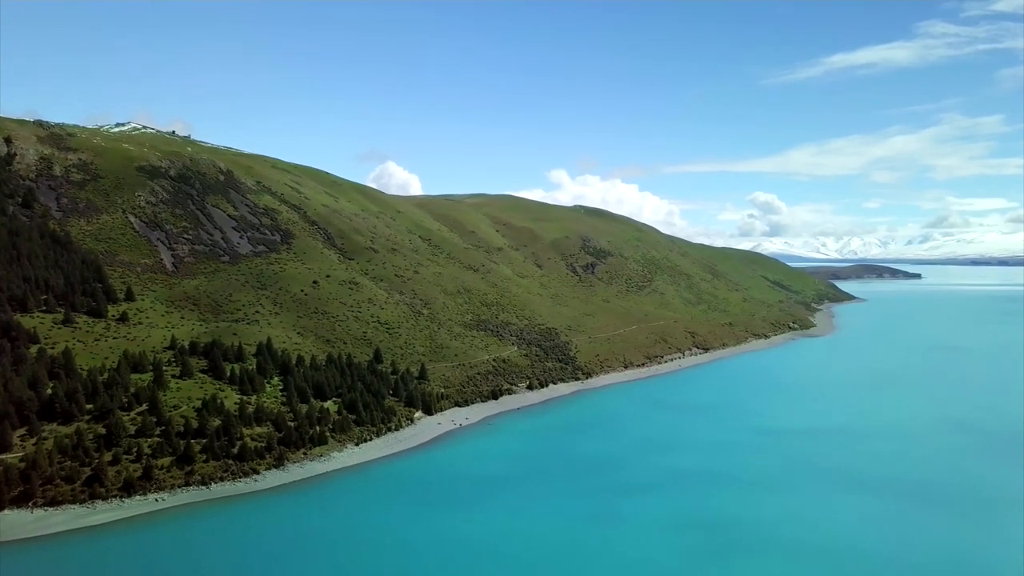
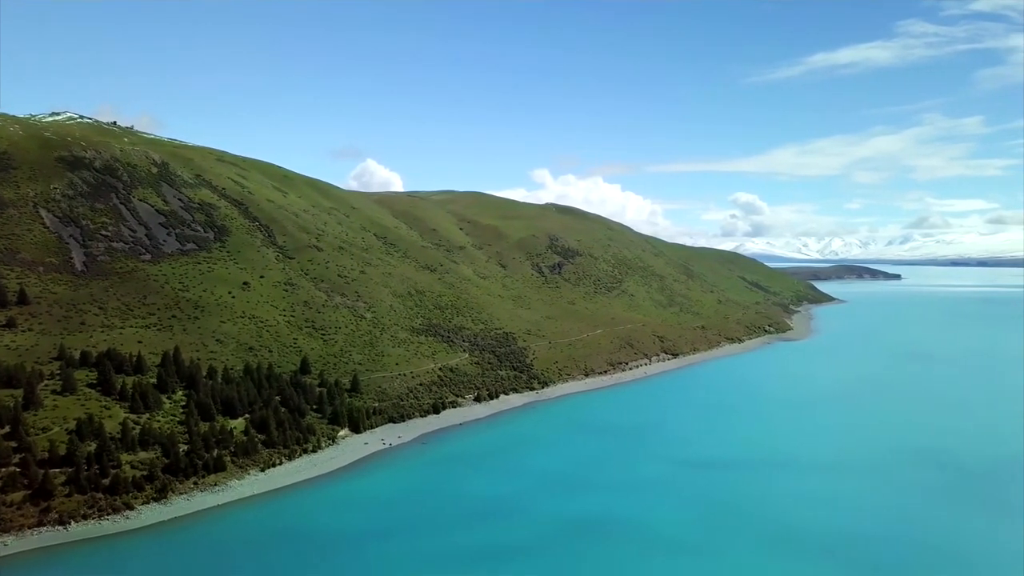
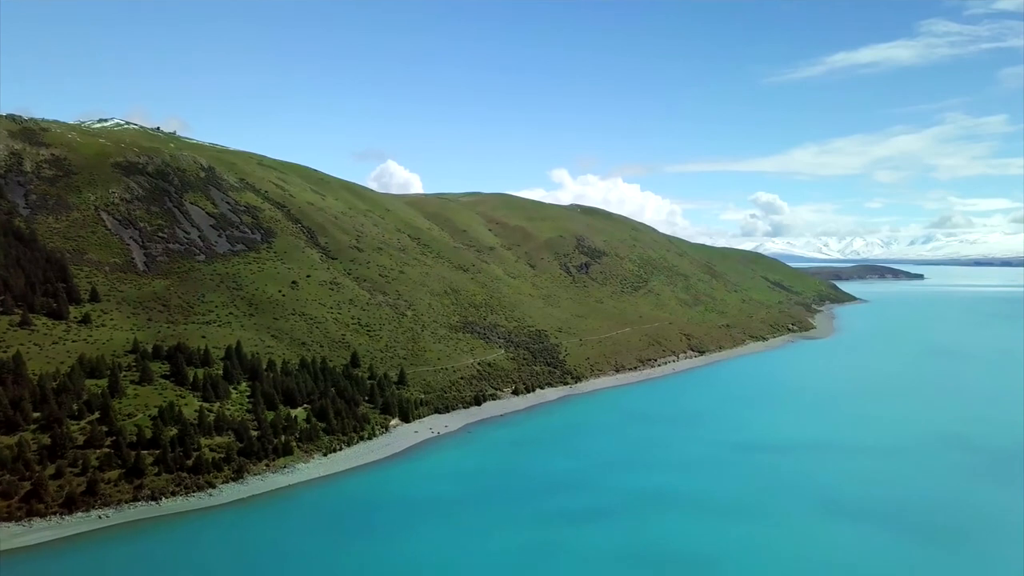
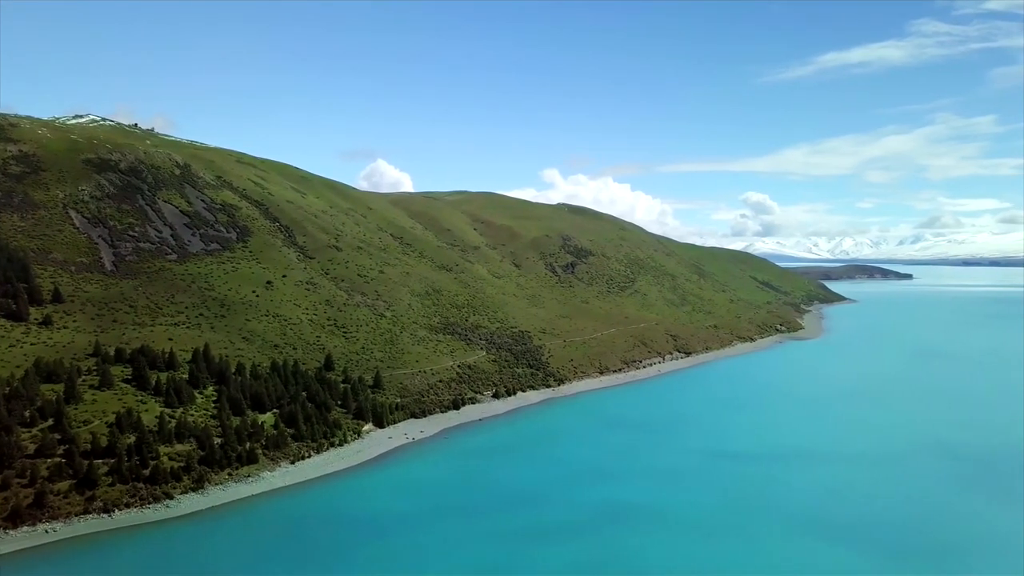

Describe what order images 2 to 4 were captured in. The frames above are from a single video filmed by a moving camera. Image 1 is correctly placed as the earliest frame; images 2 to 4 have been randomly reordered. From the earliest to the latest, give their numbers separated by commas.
3, 4, 2
